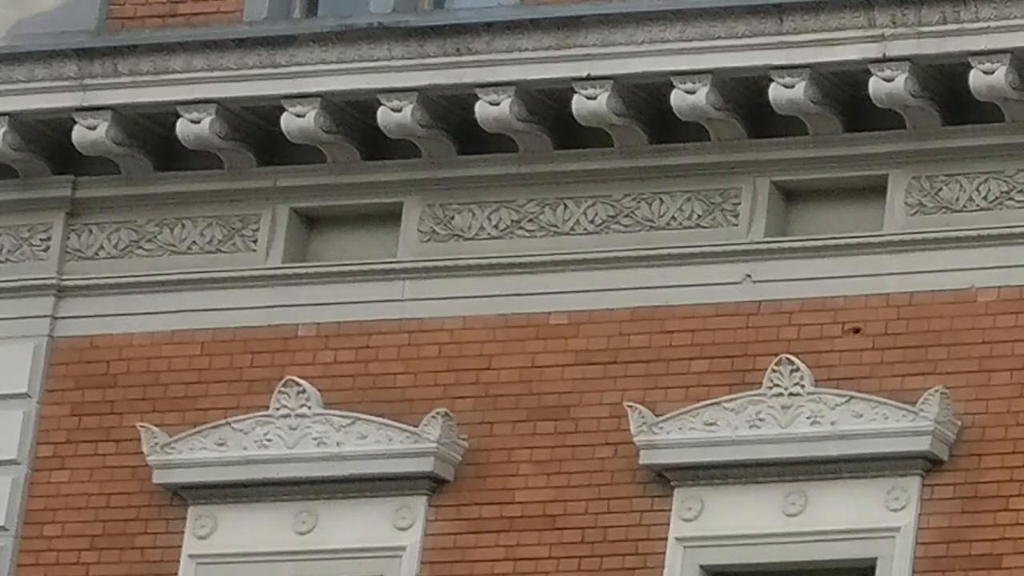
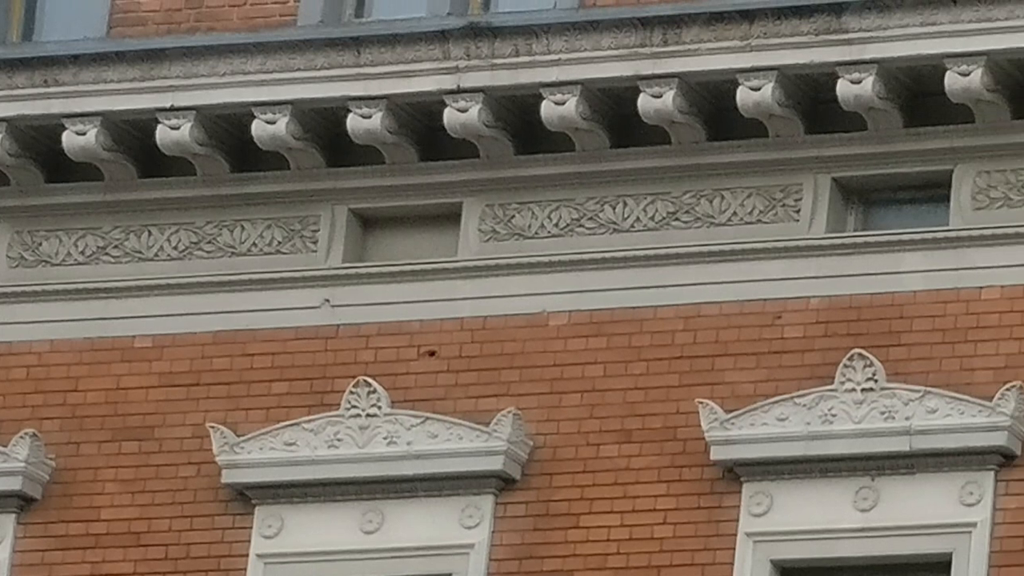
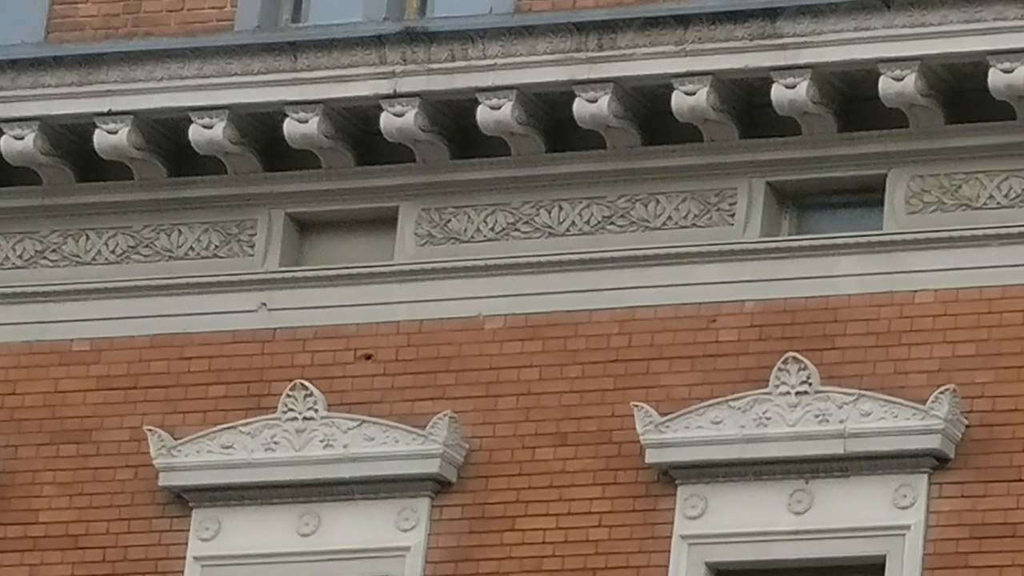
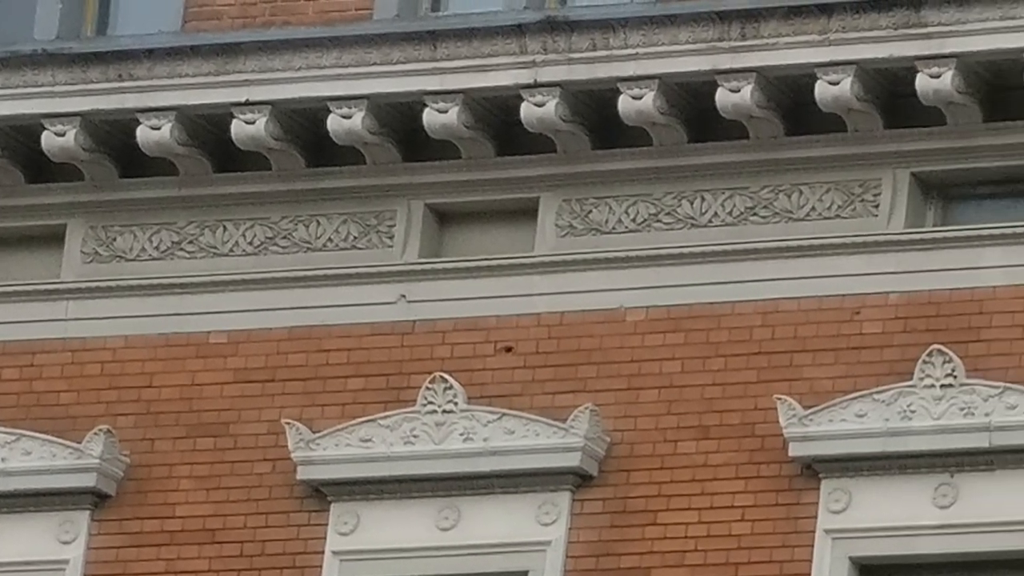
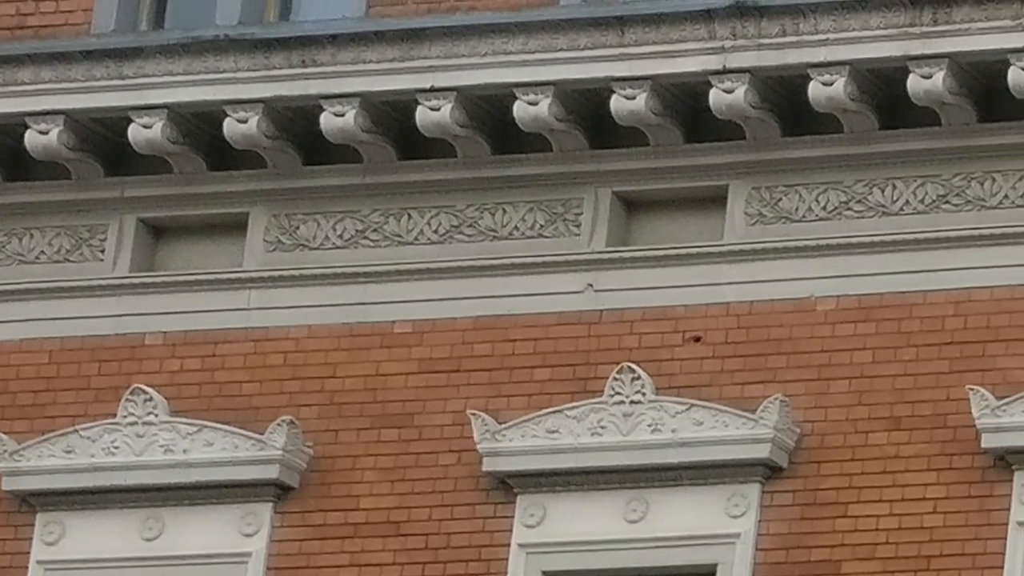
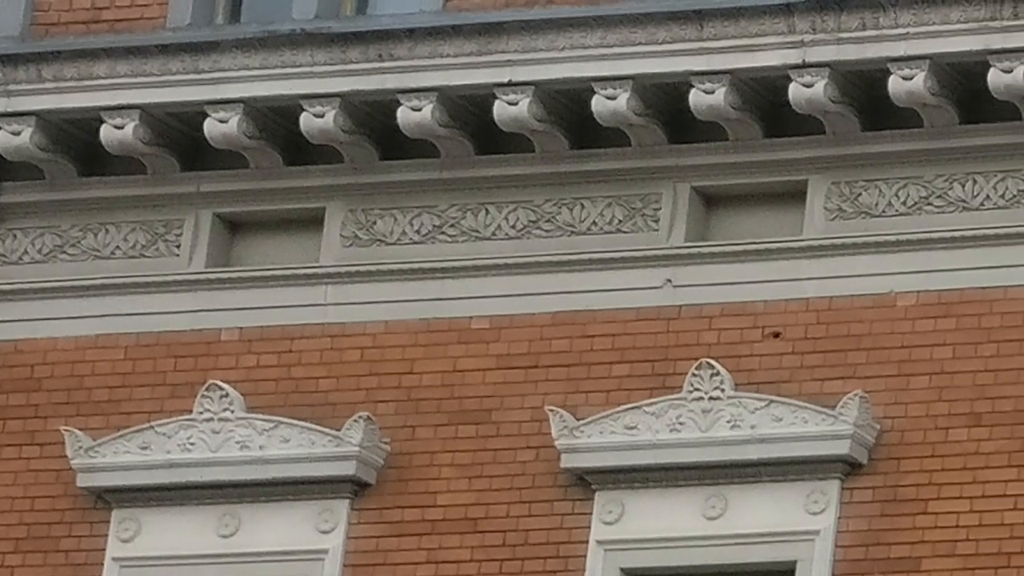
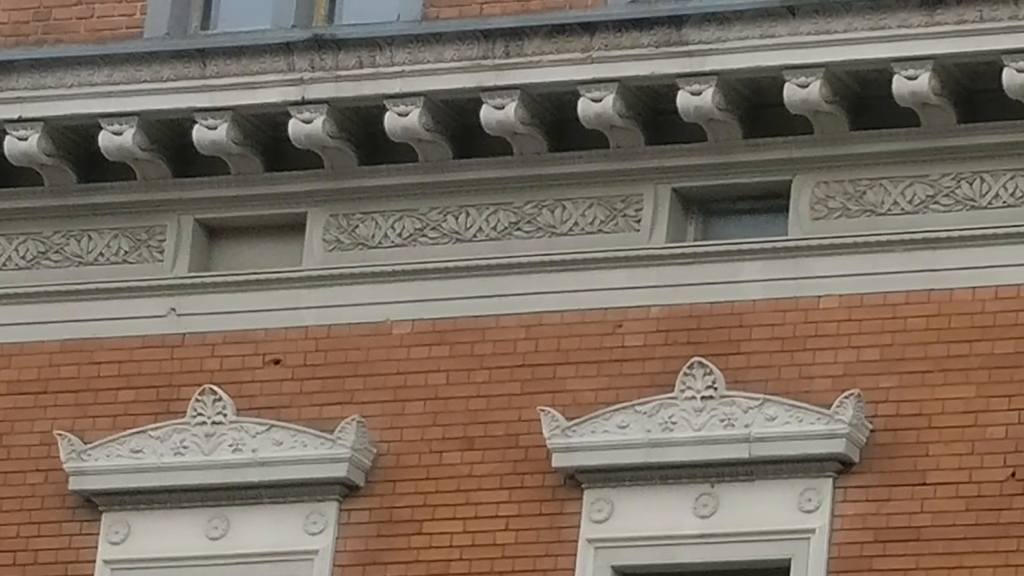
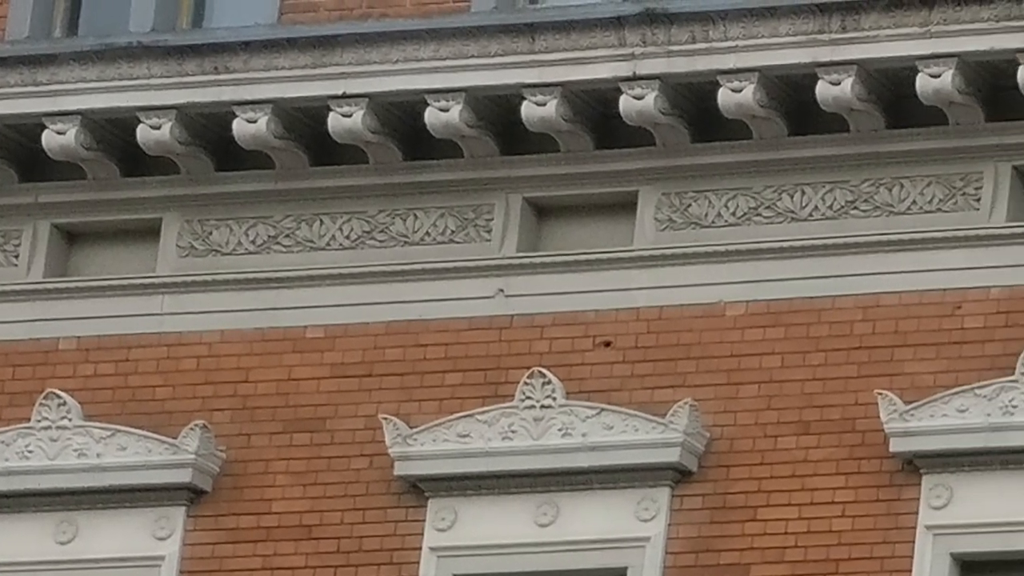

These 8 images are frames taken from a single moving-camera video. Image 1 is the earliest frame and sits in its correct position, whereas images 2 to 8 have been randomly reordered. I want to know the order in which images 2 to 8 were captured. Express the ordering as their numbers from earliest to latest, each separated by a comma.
6, 5, 8, 4, 2, 3, 7
